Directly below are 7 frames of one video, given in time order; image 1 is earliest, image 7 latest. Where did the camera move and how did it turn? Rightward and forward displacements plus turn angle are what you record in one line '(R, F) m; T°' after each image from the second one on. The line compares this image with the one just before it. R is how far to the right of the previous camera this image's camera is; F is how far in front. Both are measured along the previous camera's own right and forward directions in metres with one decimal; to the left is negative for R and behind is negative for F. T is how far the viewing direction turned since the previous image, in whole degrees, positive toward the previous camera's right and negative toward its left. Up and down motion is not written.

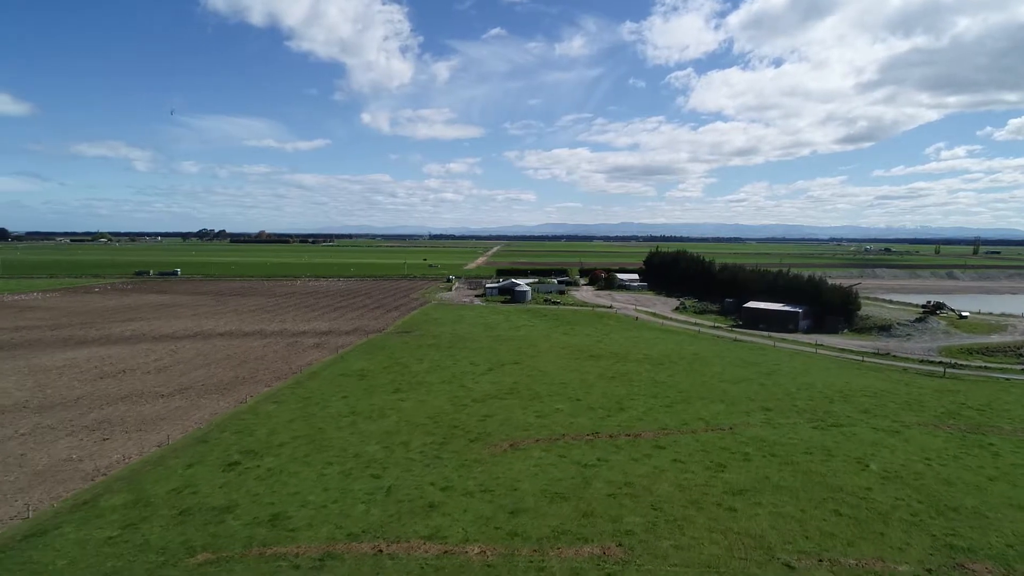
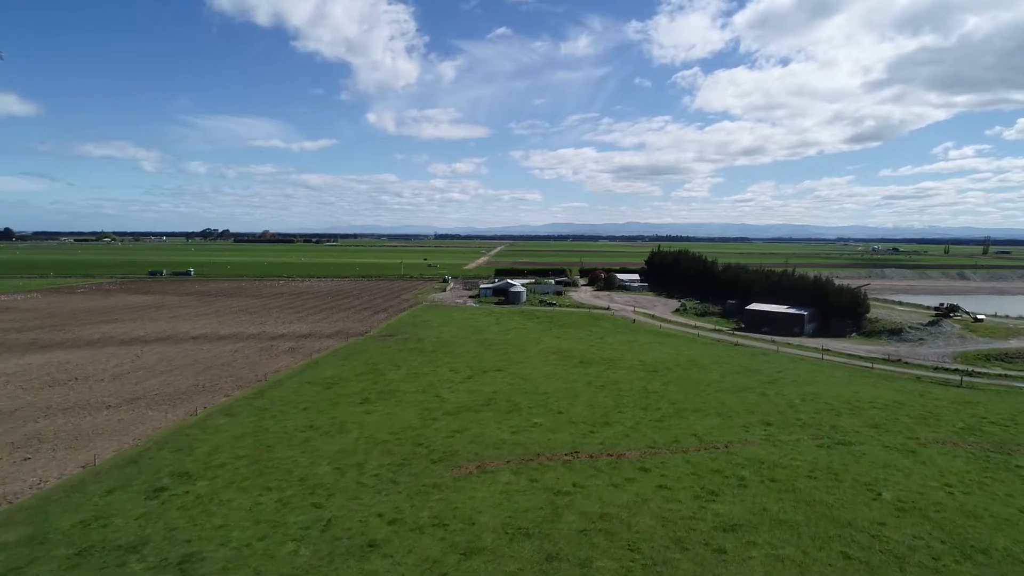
(+1.2, +2.6) m; 0°
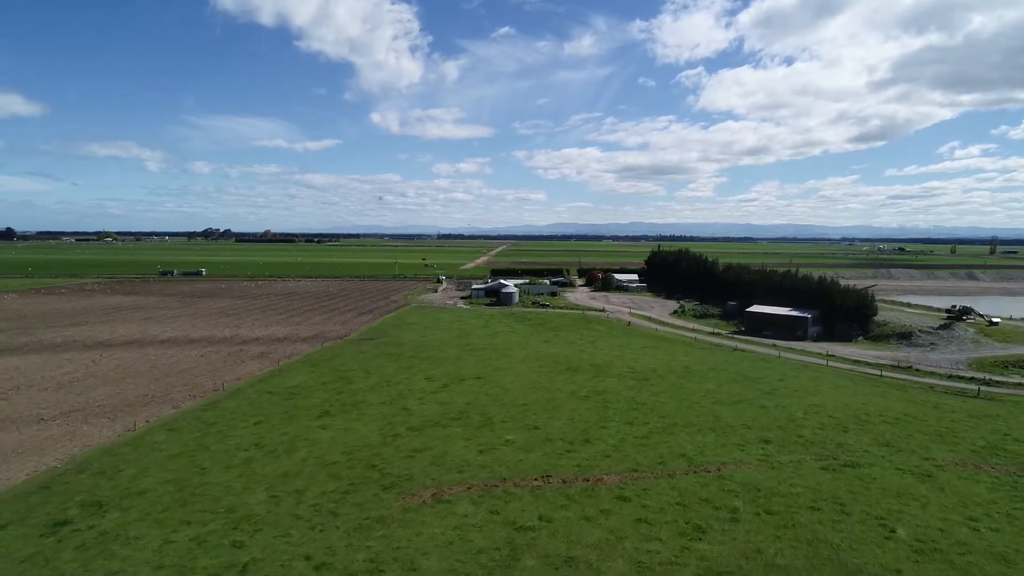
(+1.1, +2.6) m; 0°
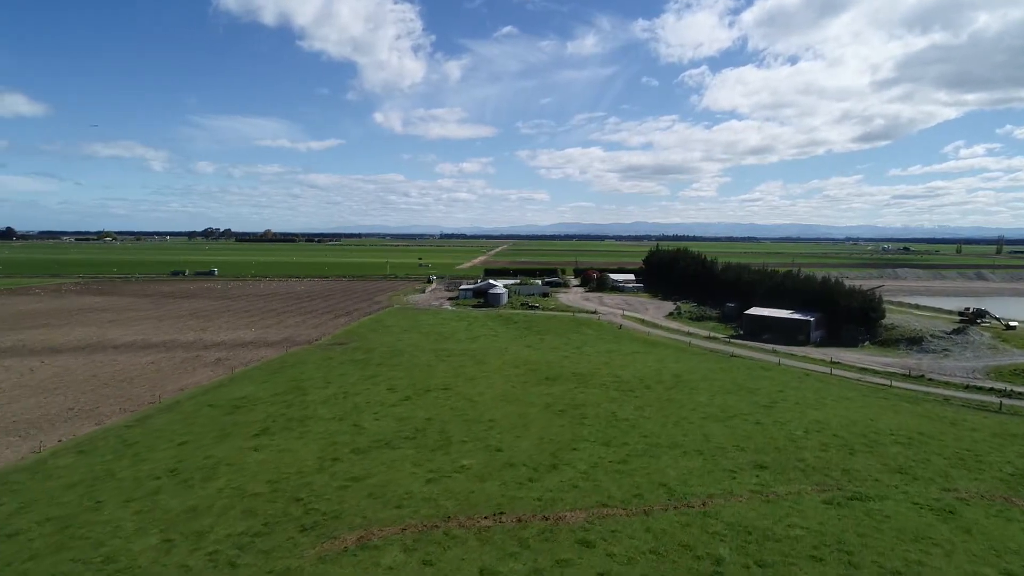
(+1.4, +3.1) m; 0°
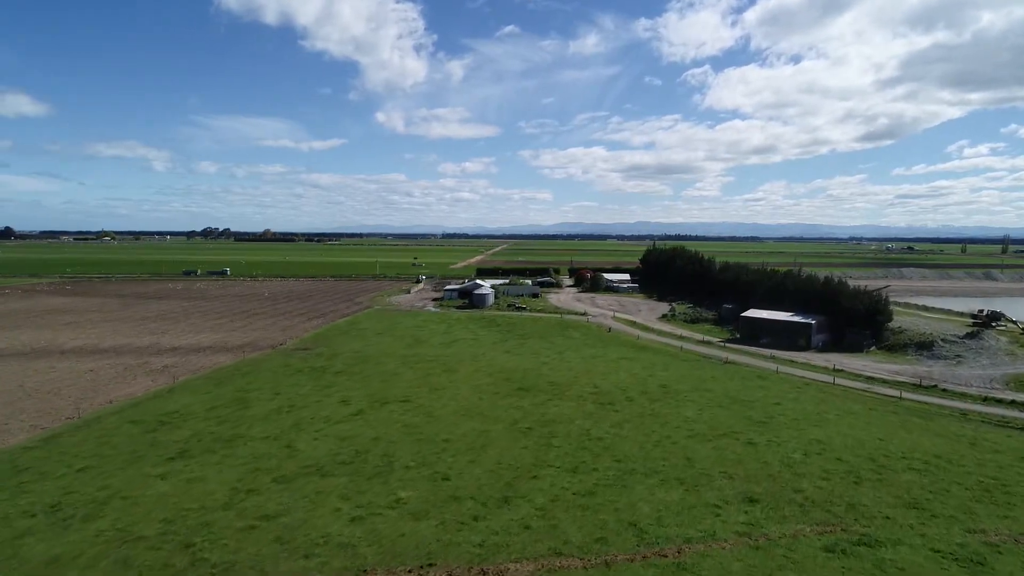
(+1.4, +3.1) m; 0°
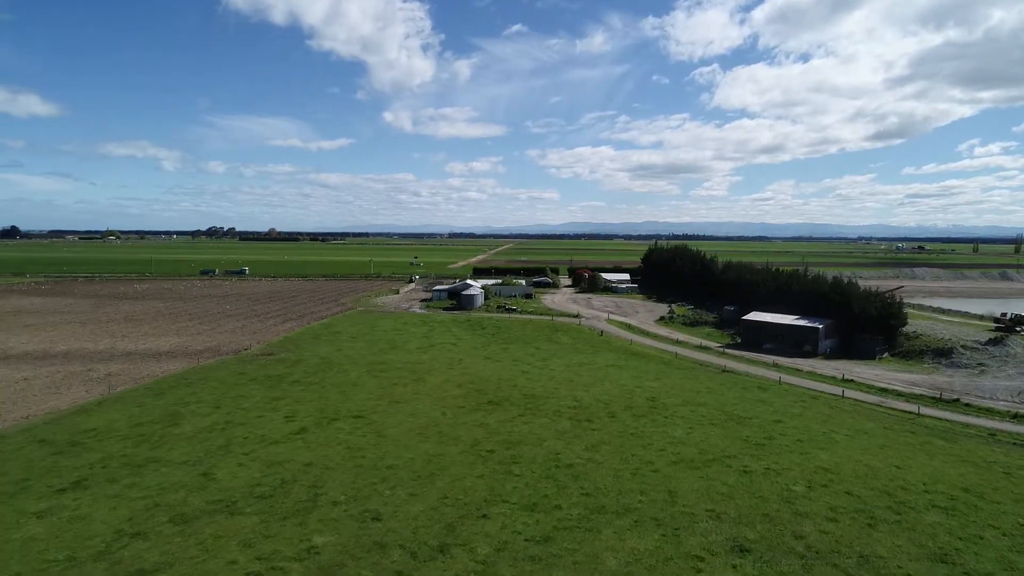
(+1.4, +3.1) m; -1°
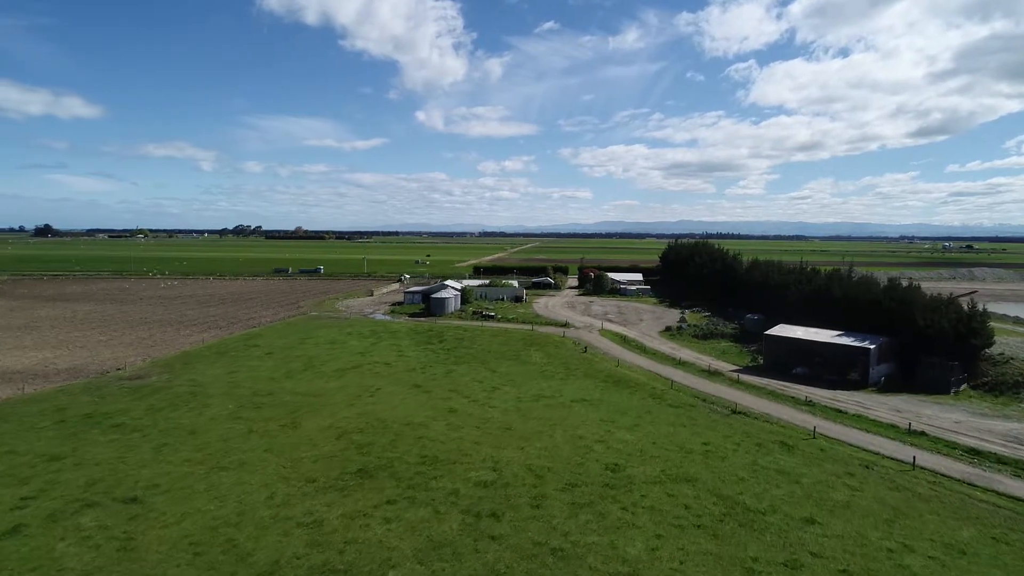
(+3.6, +9.5) m; -3°
